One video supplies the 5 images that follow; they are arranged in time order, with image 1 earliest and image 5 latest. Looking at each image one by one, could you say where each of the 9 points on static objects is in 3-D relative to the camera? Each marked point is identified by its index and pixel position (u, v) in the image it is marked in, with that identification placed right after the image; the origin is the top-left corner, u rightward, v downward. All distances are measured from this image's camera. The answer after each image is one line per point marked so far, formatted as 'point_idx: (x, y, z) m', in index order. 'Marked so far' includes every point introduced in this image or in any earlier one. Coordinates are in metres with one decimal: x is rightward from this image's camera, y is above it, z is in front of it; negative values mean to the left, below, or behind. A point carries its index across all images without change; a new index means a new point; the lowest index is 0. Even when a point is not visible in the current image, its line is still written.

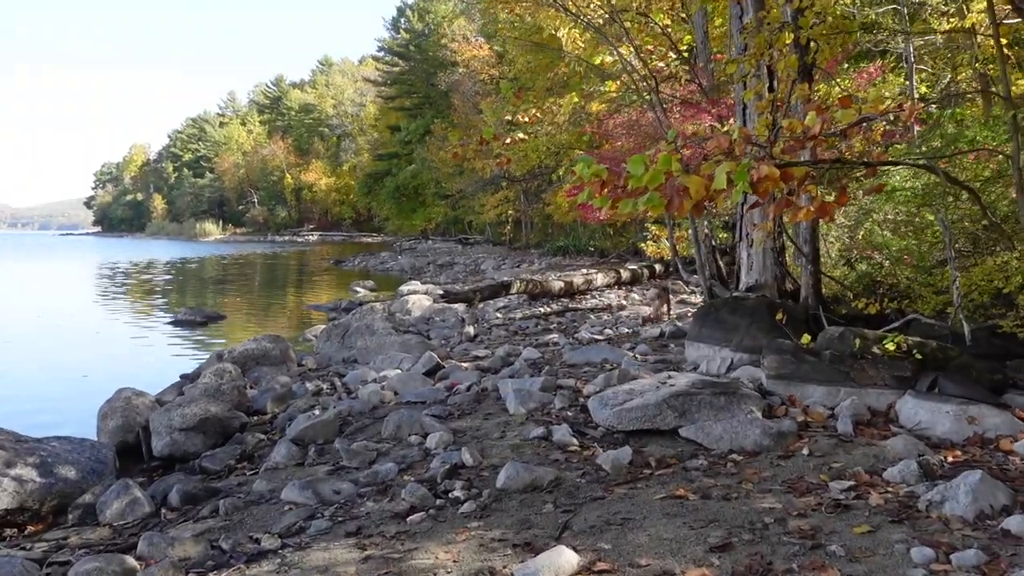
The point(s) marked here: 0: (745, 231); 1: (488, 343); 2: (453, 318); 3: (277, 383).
0: (+2.0, +0.5, +8.1) m
1: (-0.2, -0.6, +9.3) m
2: (-0.8, -0.4, +11.8) m
3: (-2.0, -0.8, +8.0) m
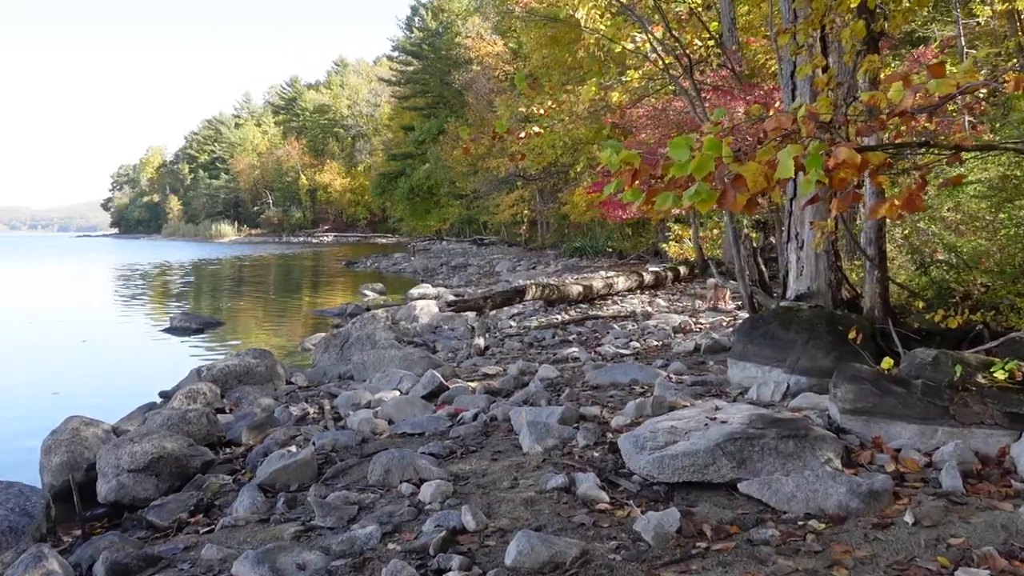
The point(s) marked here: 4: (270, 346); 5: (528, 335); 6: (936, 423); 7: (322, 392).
0: (+2.2, +0.4, +7.0) m
1: (-0.1, -0.6, +8.3) m
2: (-0.6, -0.5, +10.8) m
3: (-1.9, -0.9, +7.0) m
4: (-3.9, -0.8, +15.7) m
5: (+0.2, -0.5, +9.6) m
6: (+1.9, -0.6, +4.2) m
7: (-1.6, -0.9, +7.6) m
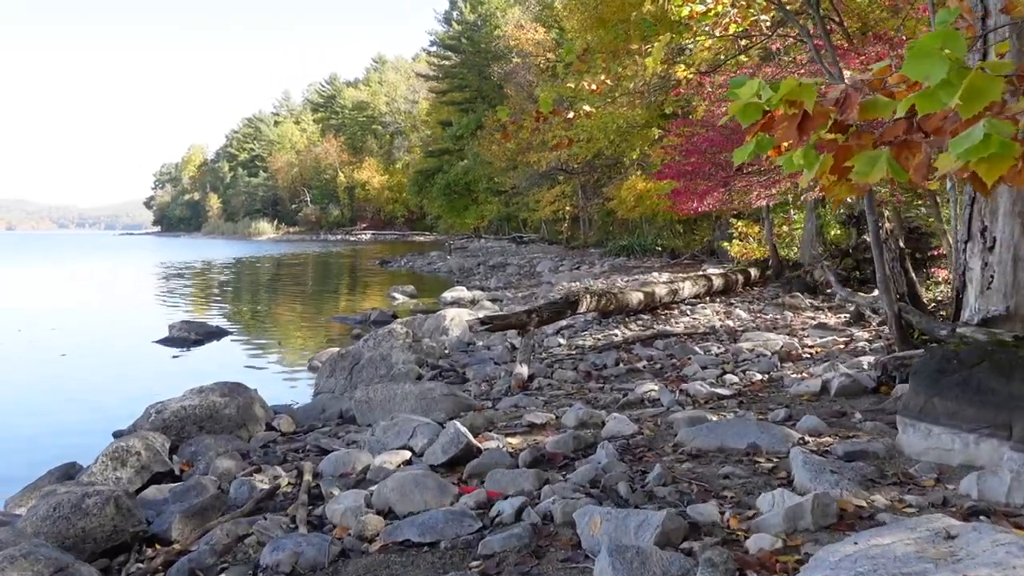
0: (+2.5, +0.3, +4.9) m
1: (+0.3, -0.7, +6.2) m
2: (-0.1, -0.5, +8.7) m
3: (-1.6, -1.0, +5.0) m
4: (-3.2, -0.9, +13.7) m
5: (+0.6, -0.6, +7.5) m
6: (+2.1, -0.7, +2.0) m
7: (-1.2, -0.9, +5.6) m
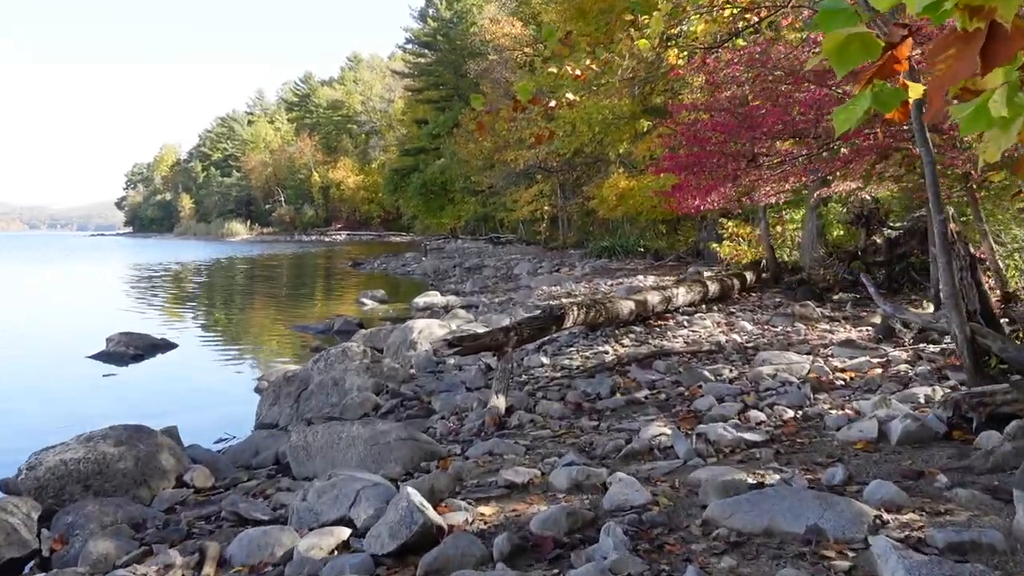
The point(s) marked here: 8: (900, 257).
0: (+2.4, +0.2, +3.7) m
1: (+0.1, -0.8, +5.0) m
2: (-0.3, -0.6, +7.5) m
3: (-1.7, -1.1, +3.8) m
4: (-3.5, -1.0, +12.4) m
5: (+0.4, -0.7, +6.3) m
6: (+2.1, -0.8, +0.8) m
7: (-1.4, -1.0, +4.3) m
8: (+4.7, +0.4, +11.0) m
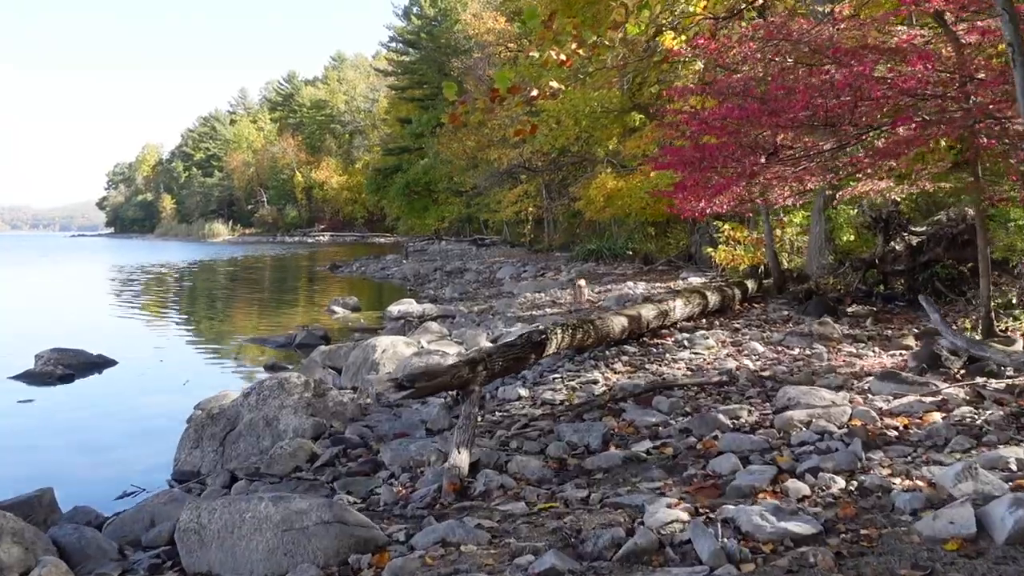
0: (+2.2, +0.1, +2.5) m
1: (0.0, -0.9, +3.8) m
2: (-0.5, -0.8, +6.3) m
3: (-1.9, -1.2, +2.5) m
4: (-3.8, -1.1, +11.2) m
5: (+0.2, -0.8, +5.1) m
6: (+2.0, -0.9, -0.3) m
7: (-1.5, -1.2, +3.1) m
8: (+4.4, +0.2, +9.9) m
